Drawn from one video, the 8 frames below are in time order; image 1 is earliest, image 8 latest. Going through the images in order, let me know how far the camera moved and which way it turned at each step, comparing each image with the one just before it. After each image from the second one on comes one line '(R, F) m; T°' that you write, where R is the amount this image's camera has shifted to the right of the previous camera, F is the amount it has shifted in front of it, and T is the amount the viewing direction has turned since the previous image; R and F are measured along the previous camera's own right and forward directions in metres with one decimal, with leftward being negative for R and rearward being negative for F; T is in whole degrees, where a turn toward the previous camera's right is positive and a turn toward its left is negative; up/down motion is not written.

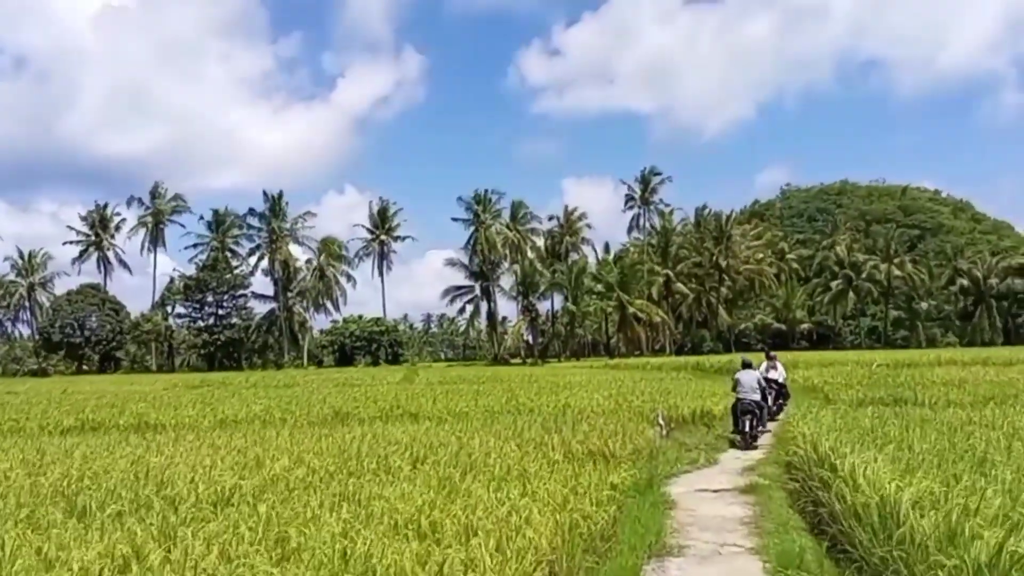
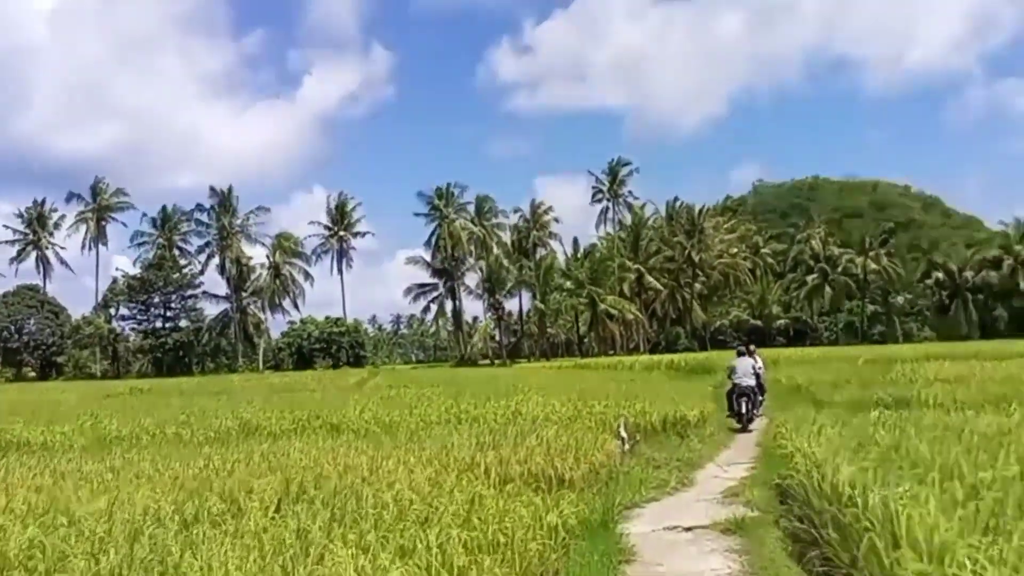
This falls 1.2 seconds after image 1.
(+0.7, +2.9) m; +1°
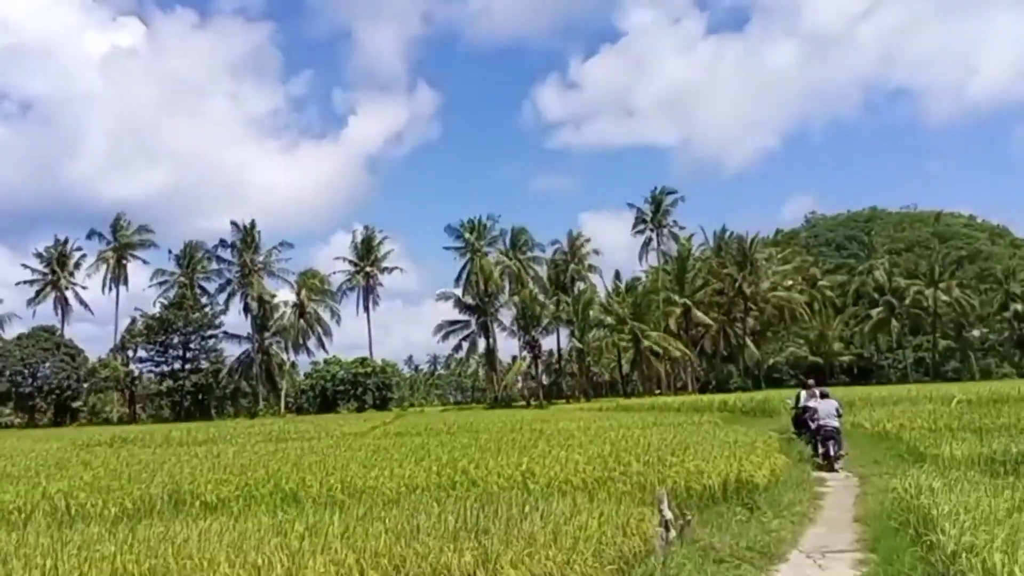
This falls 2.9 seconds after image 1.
(+0.5, +3.8) m; -3°
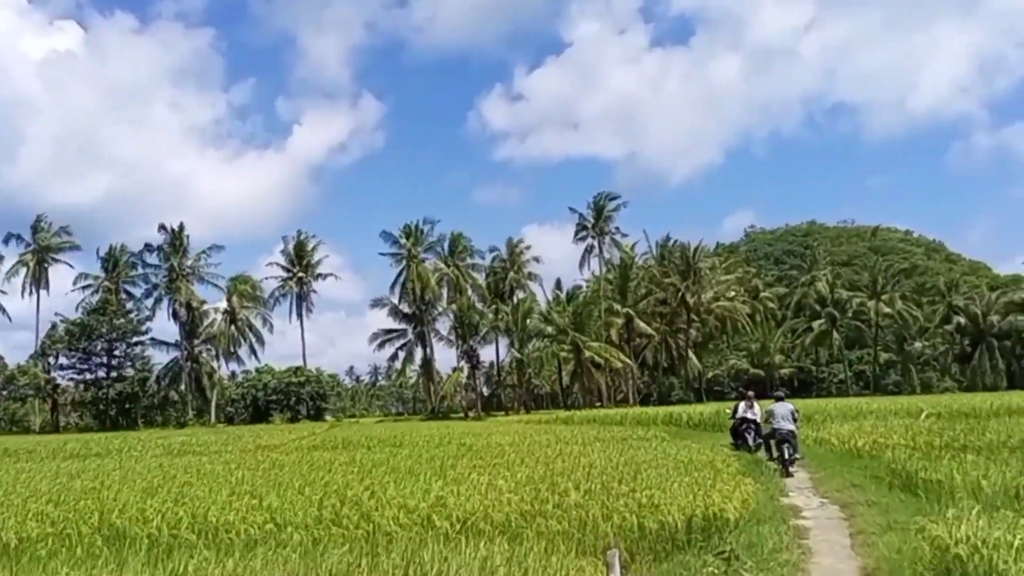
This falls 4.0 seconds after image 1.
(+0.4, +1.0) m; +3°
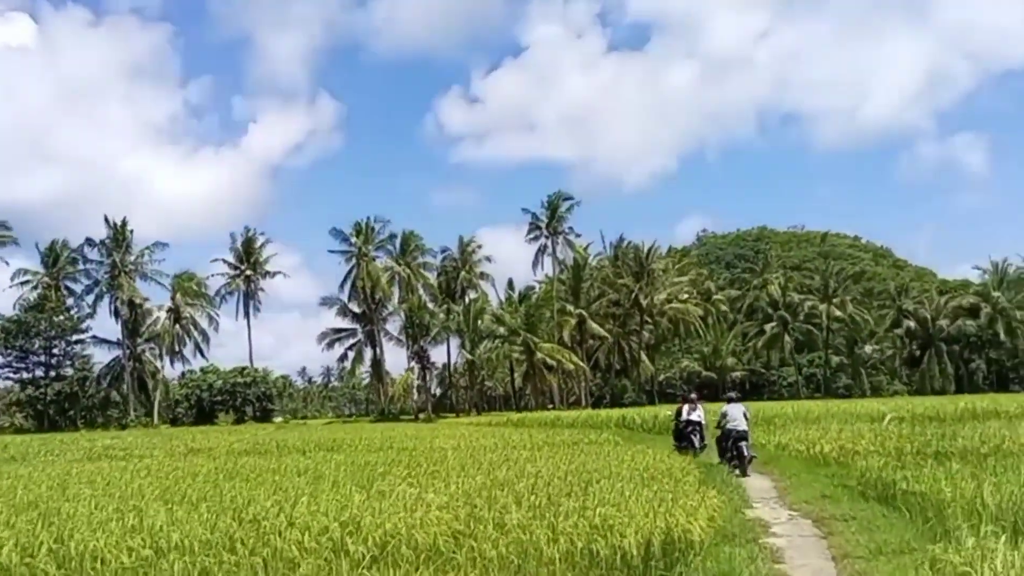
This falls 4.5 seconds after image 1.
(+0.1, +0.7) m; +3°
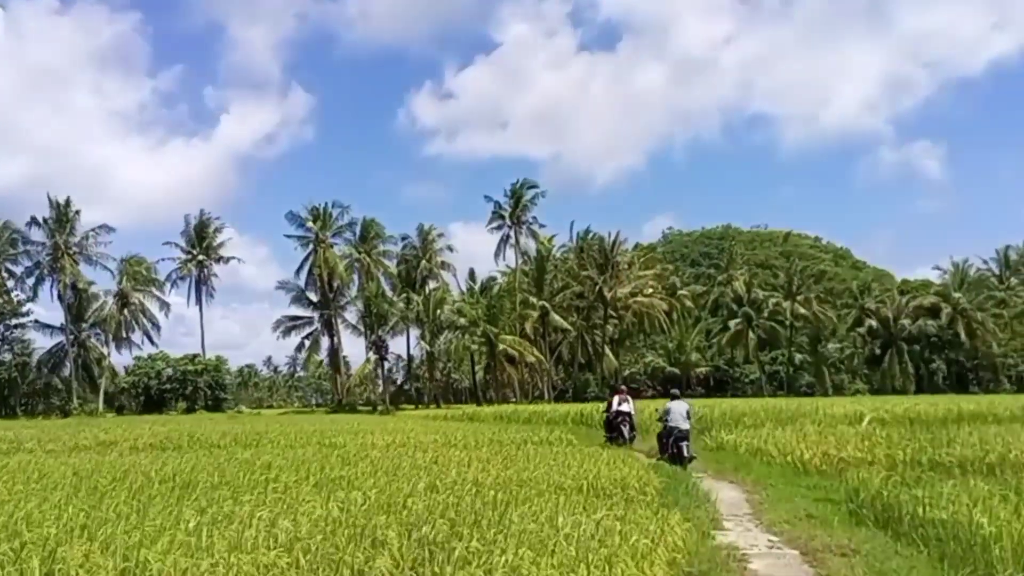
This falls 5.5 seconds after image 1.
(+0.3, +1.3) m; +2°
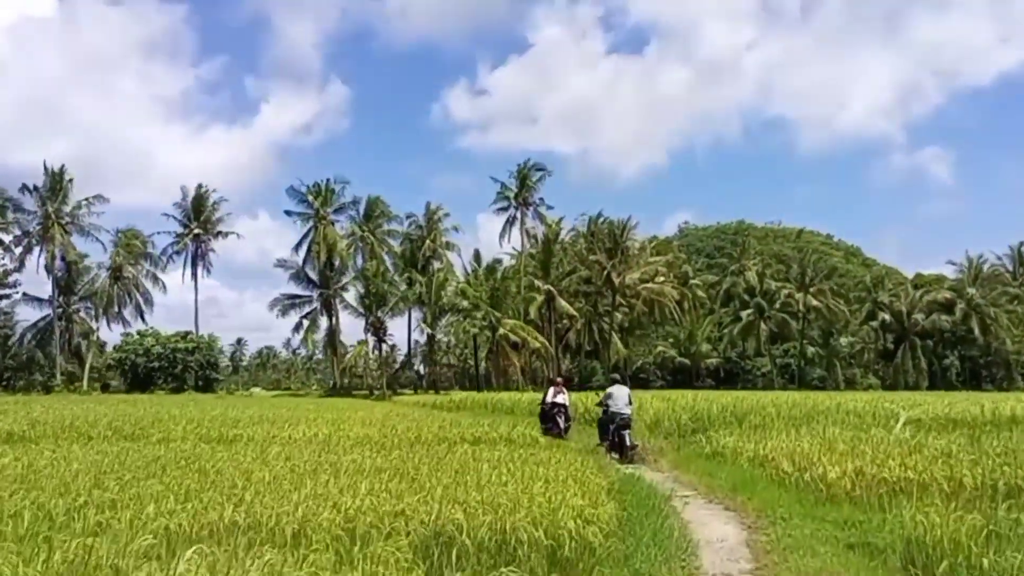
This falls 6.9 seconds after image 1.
(+0.6, +2.1) m; -1°
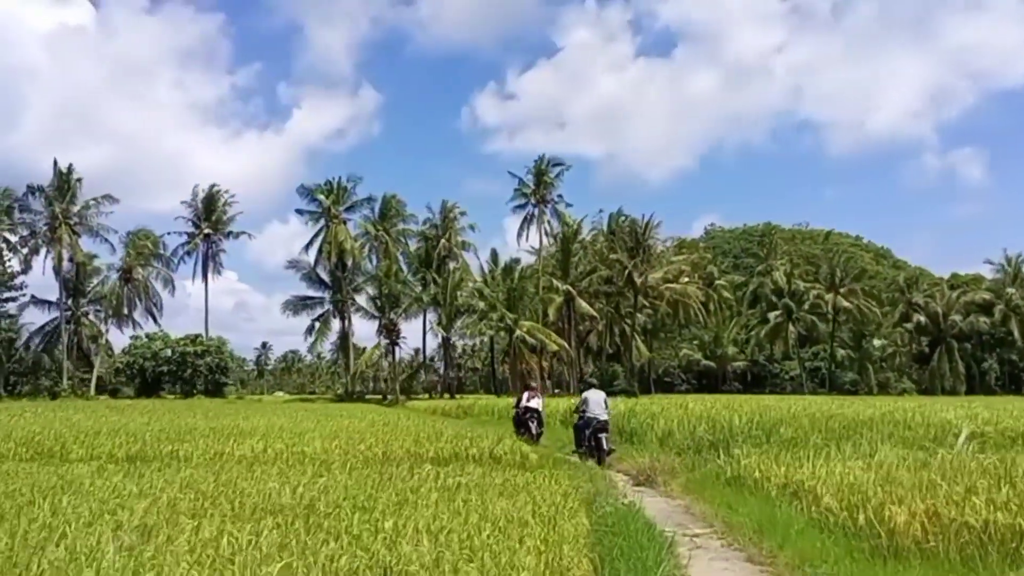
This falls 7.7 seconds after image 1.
(+0.3, +1.4) m; -2°
